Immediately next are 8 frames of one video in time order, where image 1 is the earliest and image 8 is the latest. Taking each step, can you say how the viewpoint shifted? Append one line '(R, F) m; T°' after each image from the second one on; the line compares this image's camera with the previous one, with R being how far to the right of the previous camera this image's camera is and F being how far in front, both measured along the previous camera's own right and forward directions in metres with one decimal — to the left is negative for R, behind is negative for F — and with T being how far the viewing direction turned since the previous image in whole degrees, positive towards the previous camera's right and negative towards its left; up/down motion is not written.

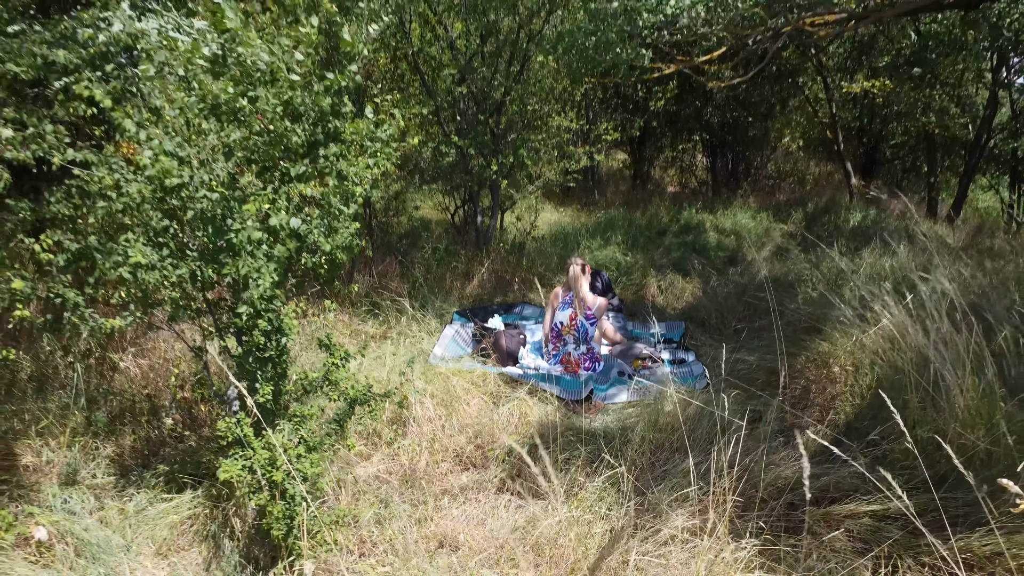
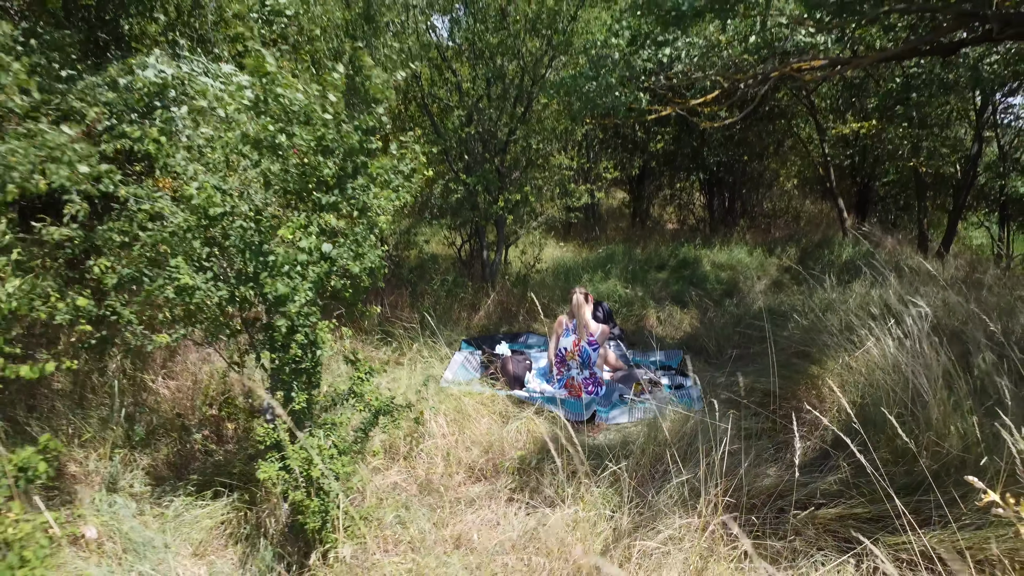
(0.0, -0.2) m; 0°
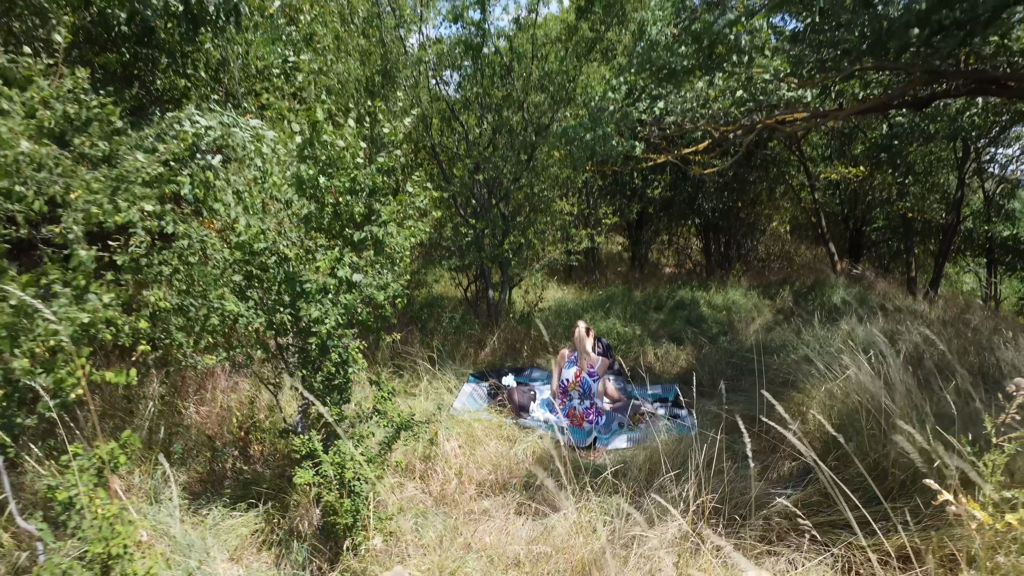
(0.0, -0.3) m; 0°
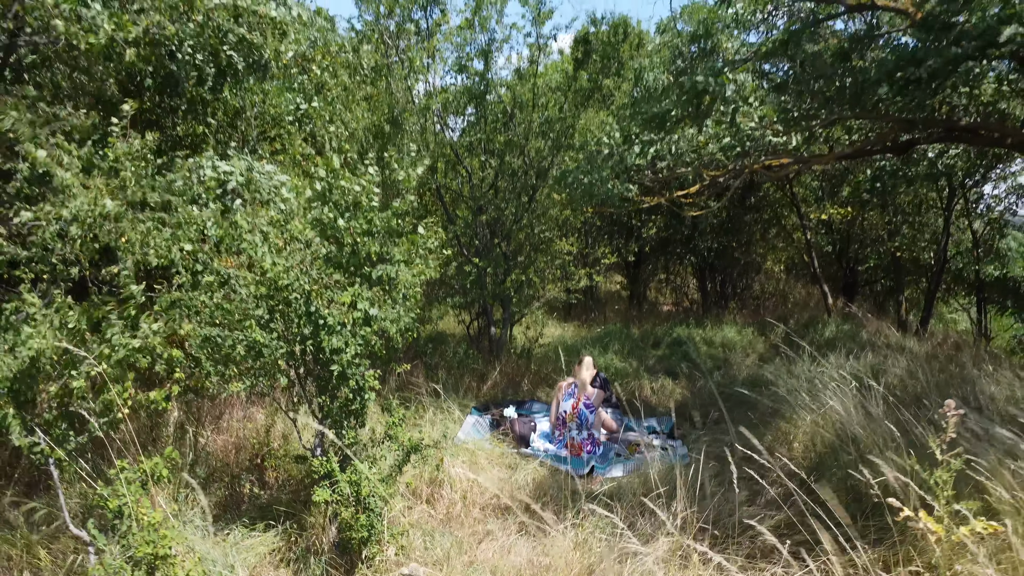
(0.0, -0.2) m; 0°
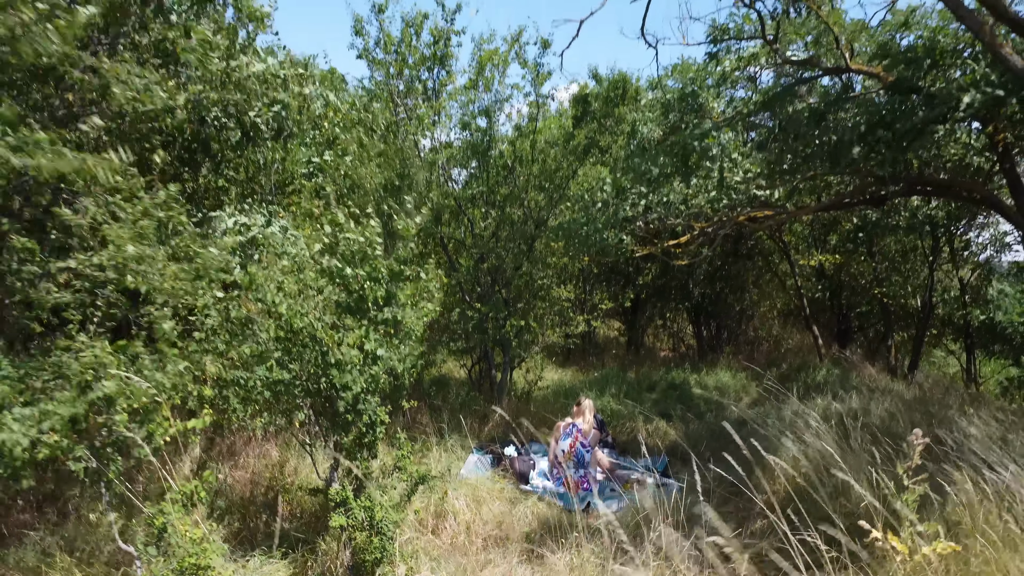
(0.0, -0.3) m; 0°
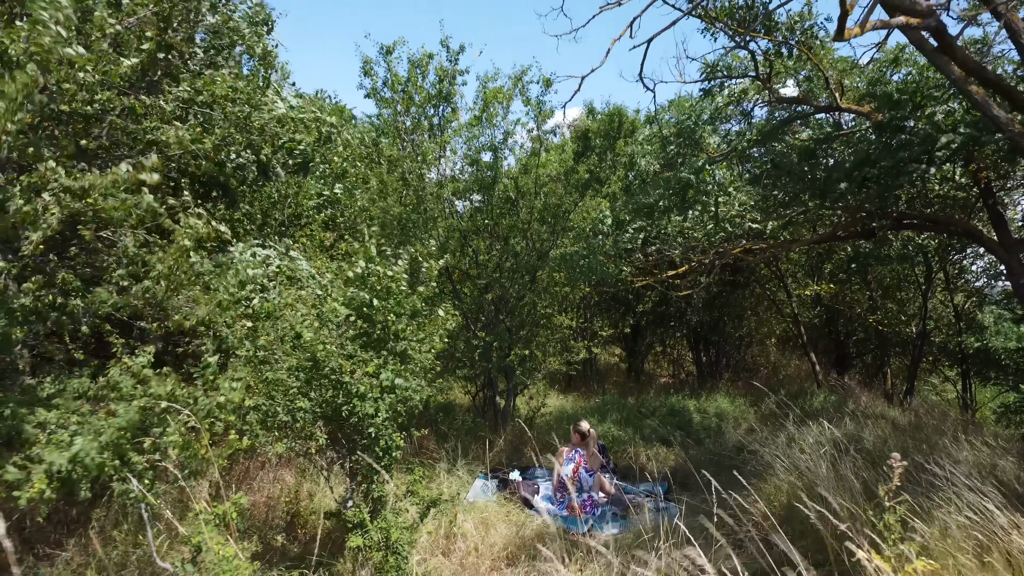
(0.0, -0.2) m; 0°
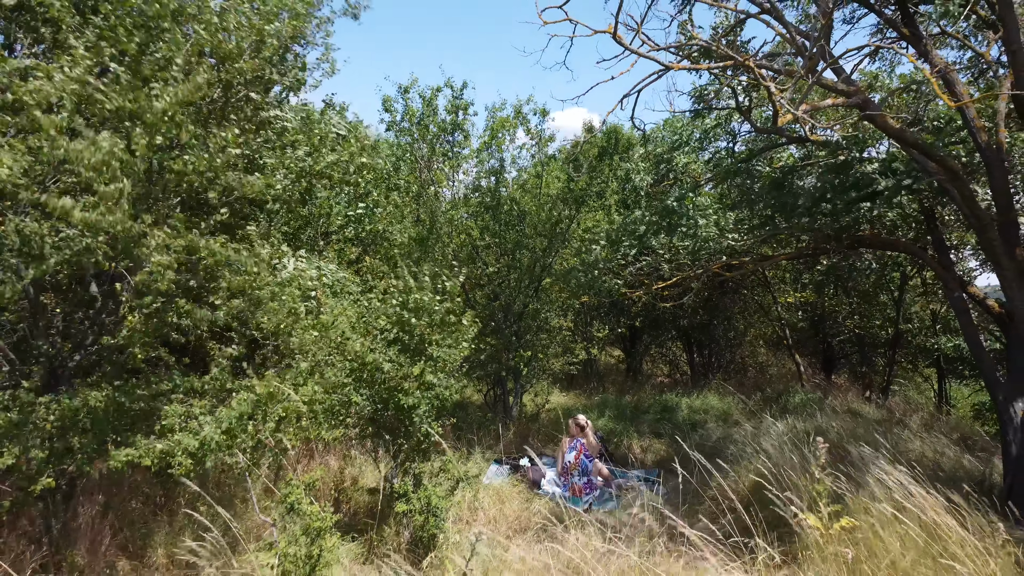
(-0.1, -0.8) m; 0°
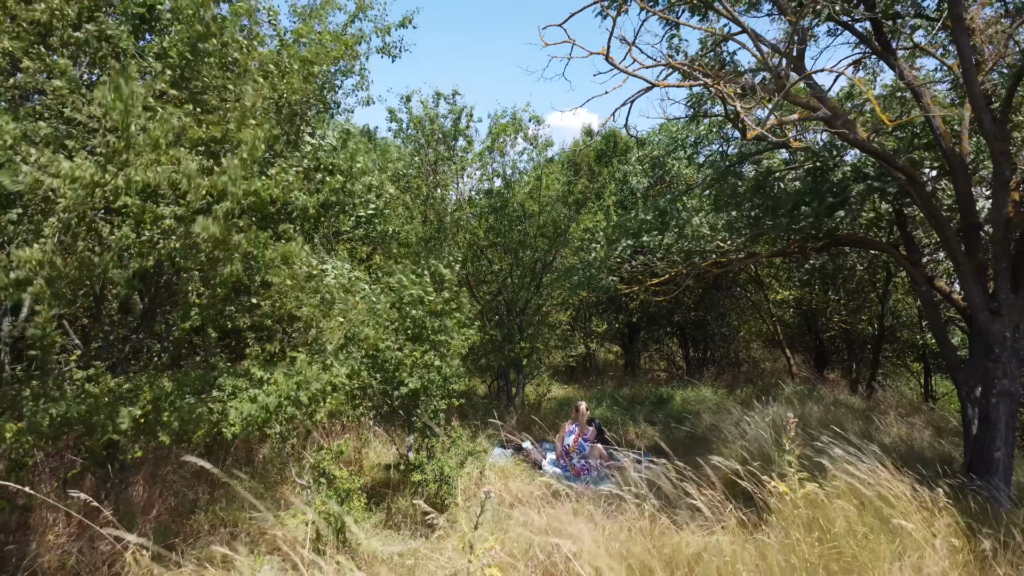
(0.0, -0.4) m; 0°
